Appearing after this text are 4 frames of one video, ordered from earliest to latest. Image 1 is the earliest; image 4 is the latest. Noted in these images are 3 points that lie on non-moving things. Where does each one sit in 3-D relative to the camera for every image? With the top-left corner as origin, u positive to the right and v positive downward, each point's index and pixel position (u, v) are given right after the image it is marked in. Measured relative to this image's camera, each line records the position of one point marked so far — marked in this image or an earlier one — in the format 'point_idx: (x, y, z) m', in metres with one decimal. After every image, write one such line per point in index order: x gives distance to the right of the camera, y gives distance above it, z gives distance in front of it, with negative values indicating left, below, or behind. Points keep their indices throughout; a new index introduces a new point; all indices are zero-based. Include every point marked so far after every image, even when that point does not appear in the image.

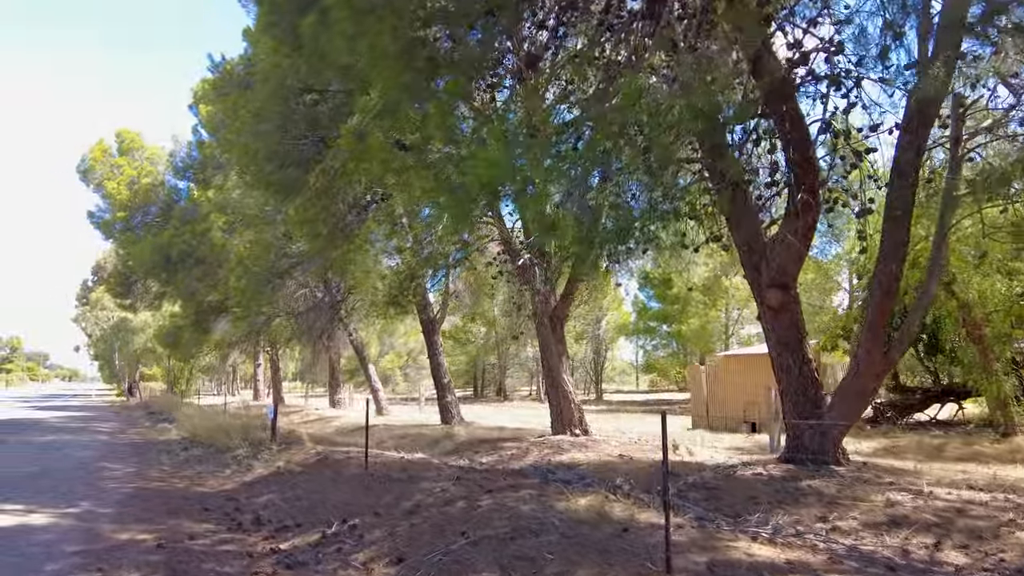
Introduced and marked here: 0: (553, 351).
0: (+0.9, -1.3, +14.5) m
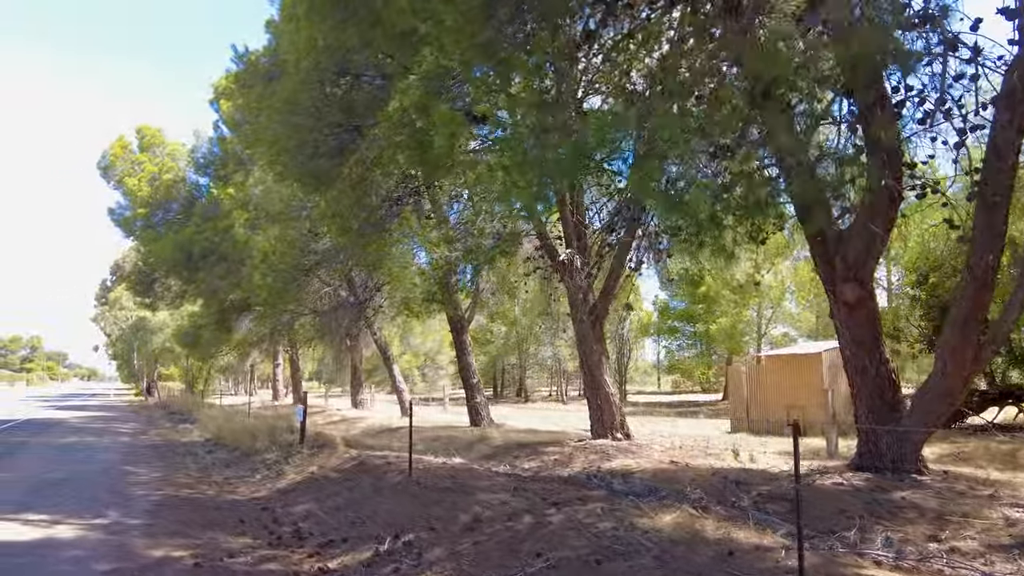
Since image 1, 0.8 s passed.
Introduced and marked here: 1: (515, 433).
0: (+1.6, -1.3, +13.8) m
1: (+0.1, -3.3, +15.6) m
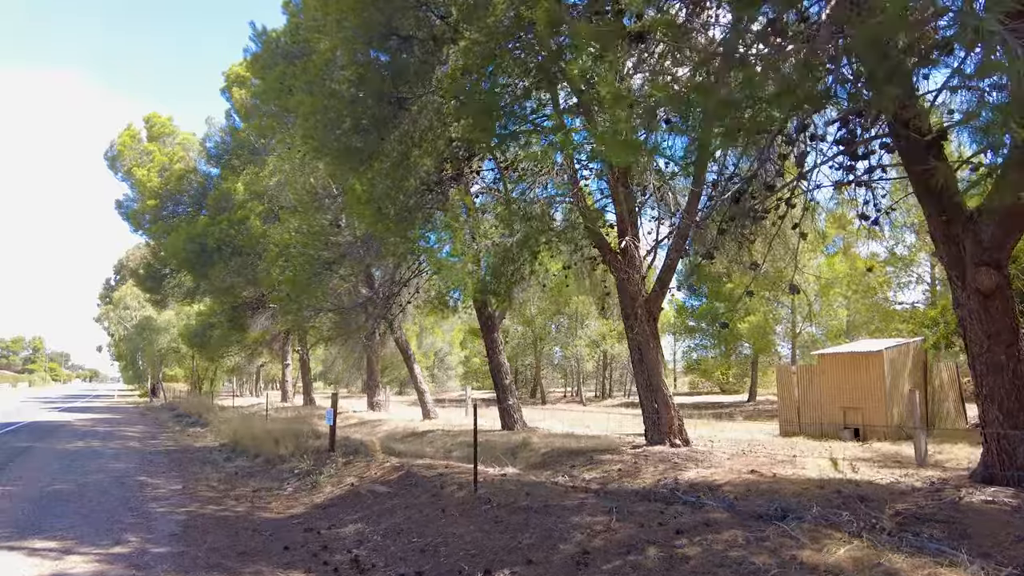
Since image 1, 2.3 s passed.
0: (+2.5, -1.1, +12.6) m
1: (+0.9, -3.2, +14.5) m
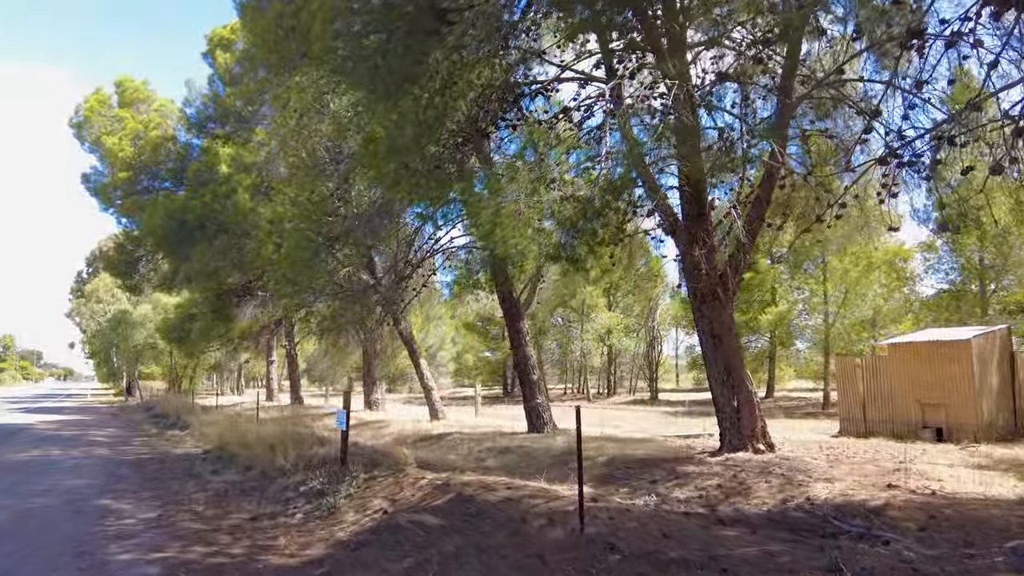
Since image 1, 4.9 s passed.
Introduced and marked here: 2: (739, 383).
0: (+3.3, -0.7, +10.5) m
1: (+1.7, -2.8, +12.3) m
2: (+3.4, -1.4, +10.5) m
